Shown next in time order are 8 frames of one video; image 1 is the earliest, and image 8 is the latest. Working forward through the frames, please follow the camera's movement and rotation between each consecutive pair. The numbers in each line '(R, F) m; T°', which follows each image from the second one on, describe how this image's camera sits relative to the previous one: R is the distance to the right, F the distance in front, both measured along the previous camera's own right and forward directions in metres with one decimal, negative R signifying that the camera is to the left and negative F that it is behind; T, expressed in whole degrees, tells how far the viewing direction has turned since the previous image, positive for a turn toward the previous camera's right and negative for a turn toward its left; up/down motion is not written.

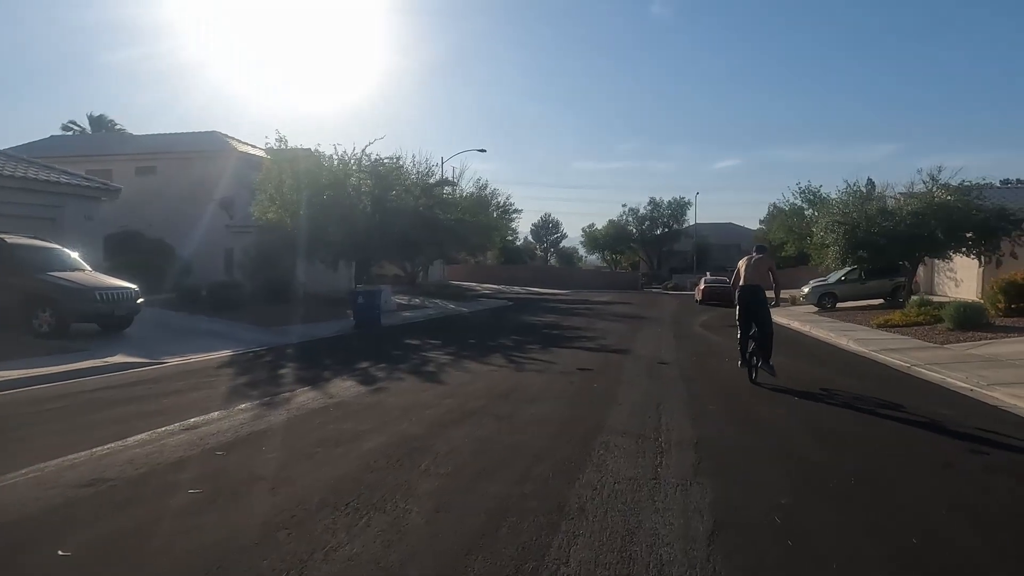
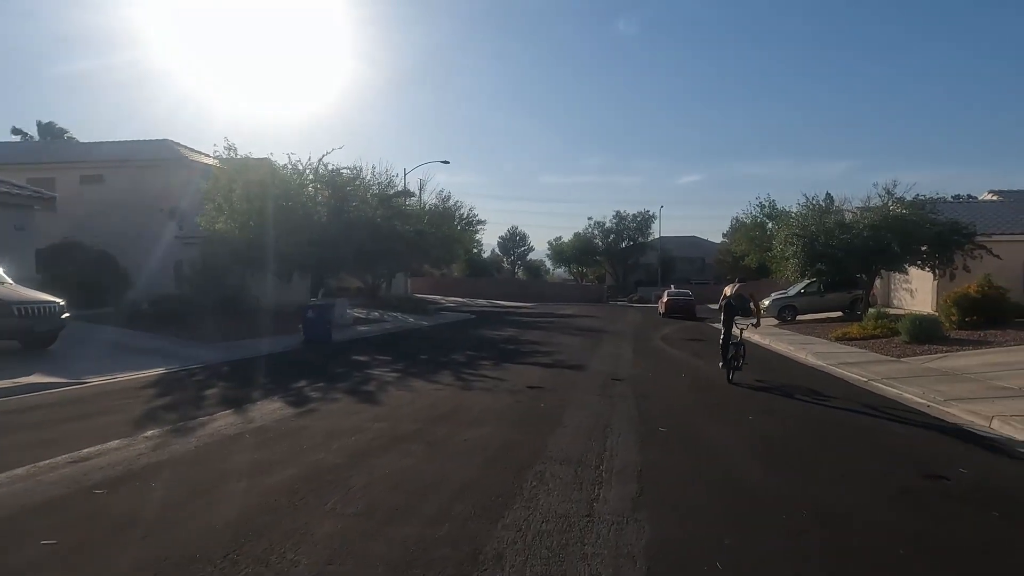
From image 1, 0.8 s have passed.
(+0.3, +0.6) m; +2°
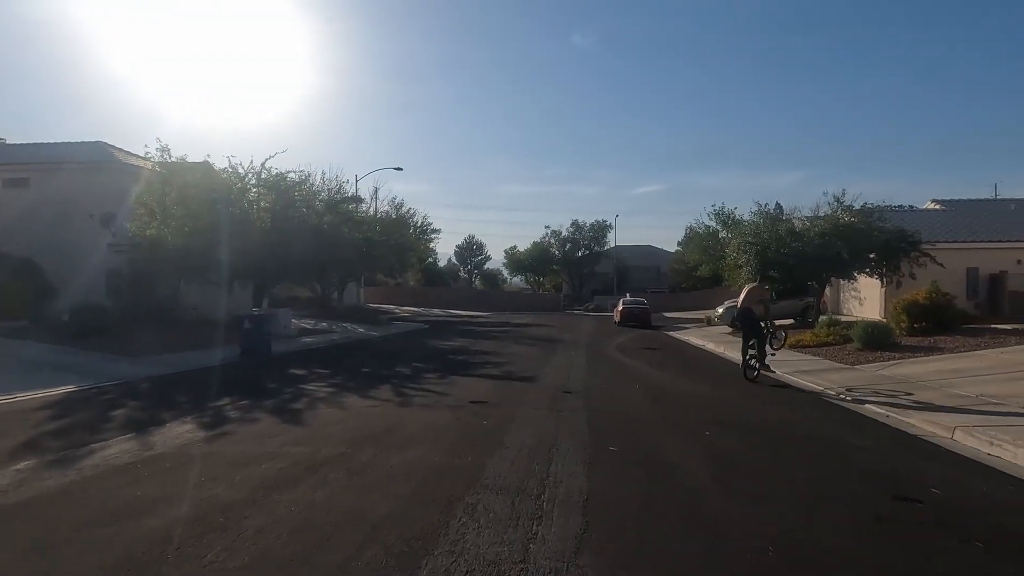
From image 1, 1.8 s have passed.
(+0.2, +0.9) m; +3°
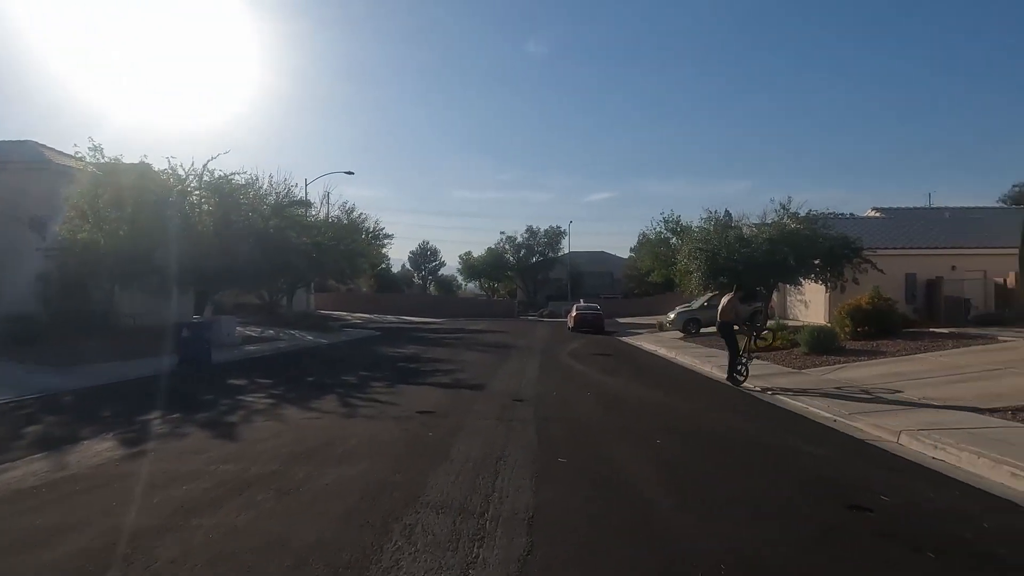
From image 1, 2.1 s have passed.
(+0.1, +0.4) m; +3°
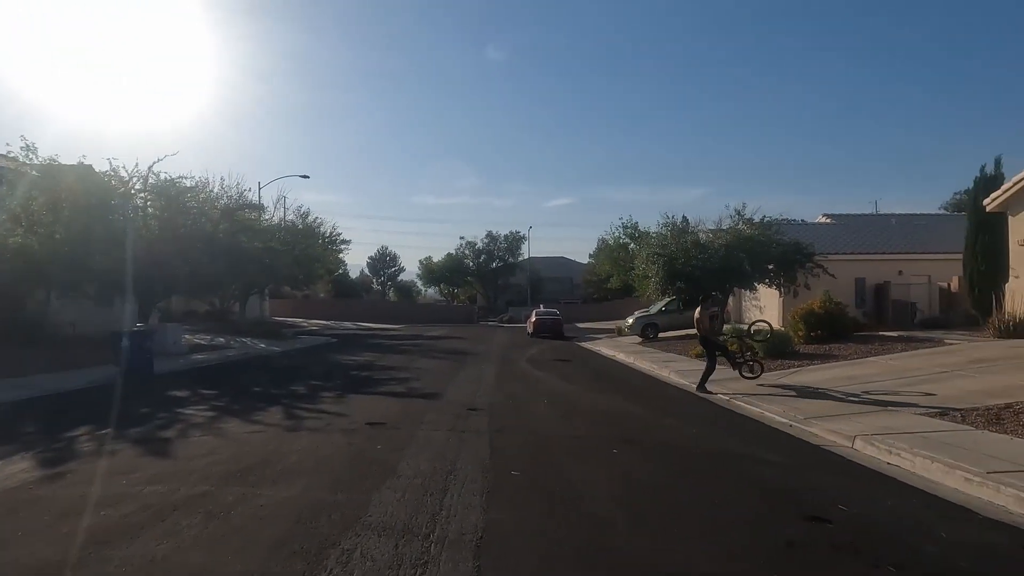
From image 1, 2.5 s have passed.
(+0.1, +0.4) m; +3°
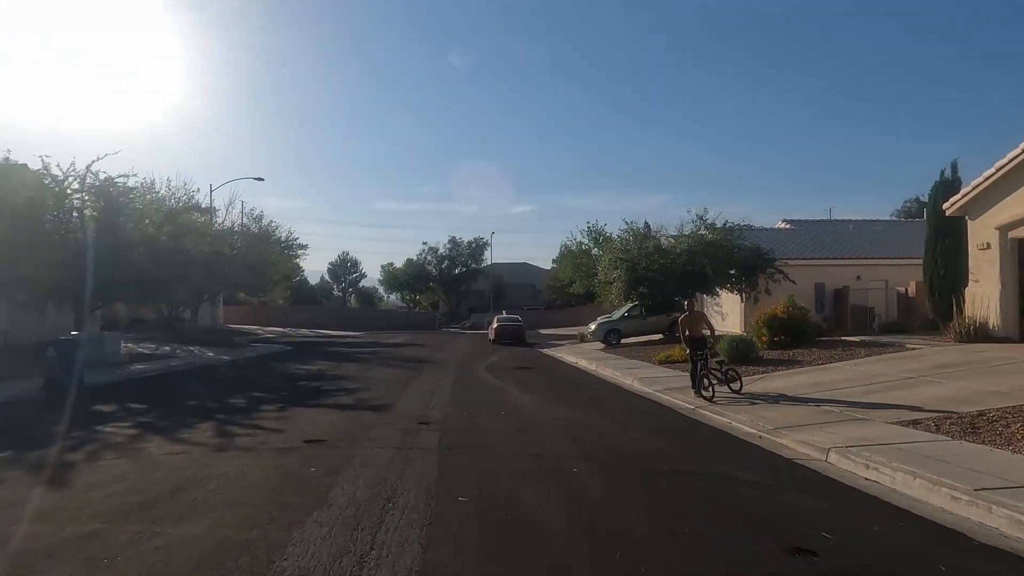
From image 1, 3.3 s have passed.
(+0.2, +0.9) m; +2°
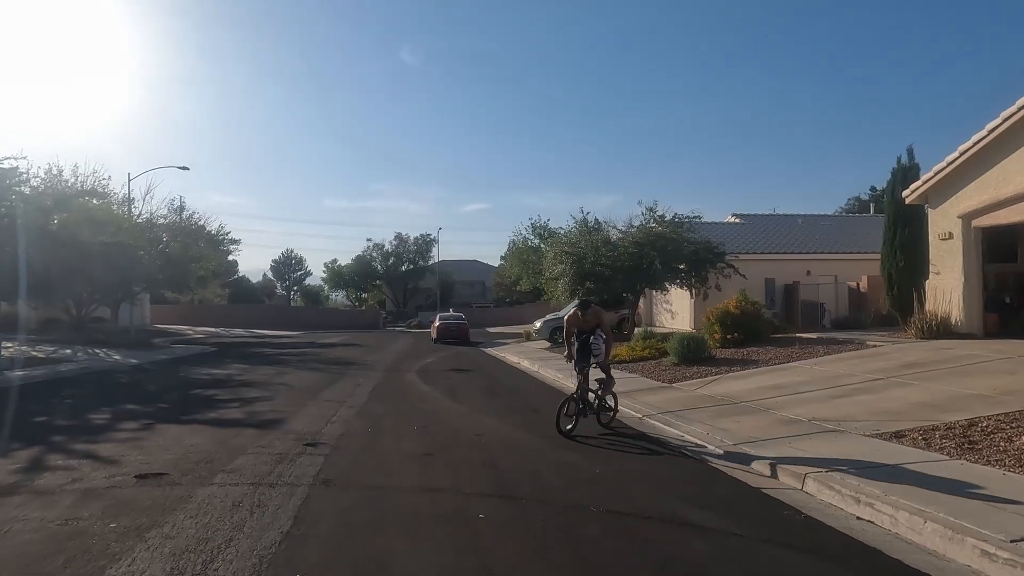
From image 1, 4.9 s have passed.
(+0.6, +2.5) m; +3°
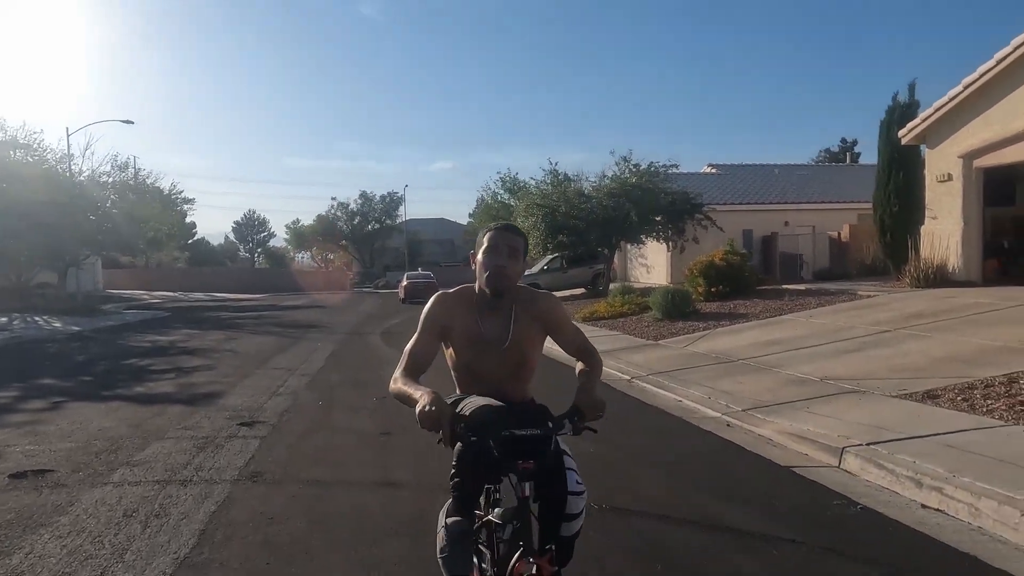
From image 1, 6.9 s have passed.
(0.0, +1.9) m; +2°
